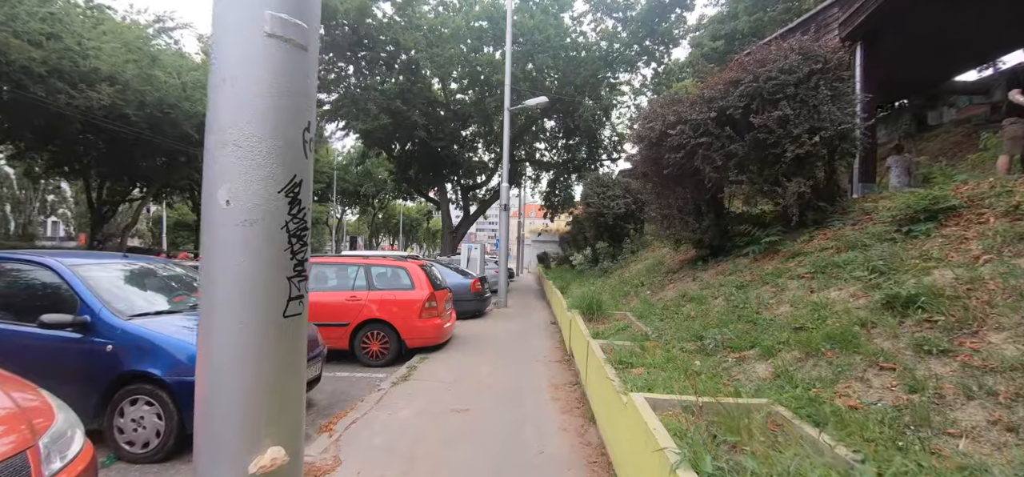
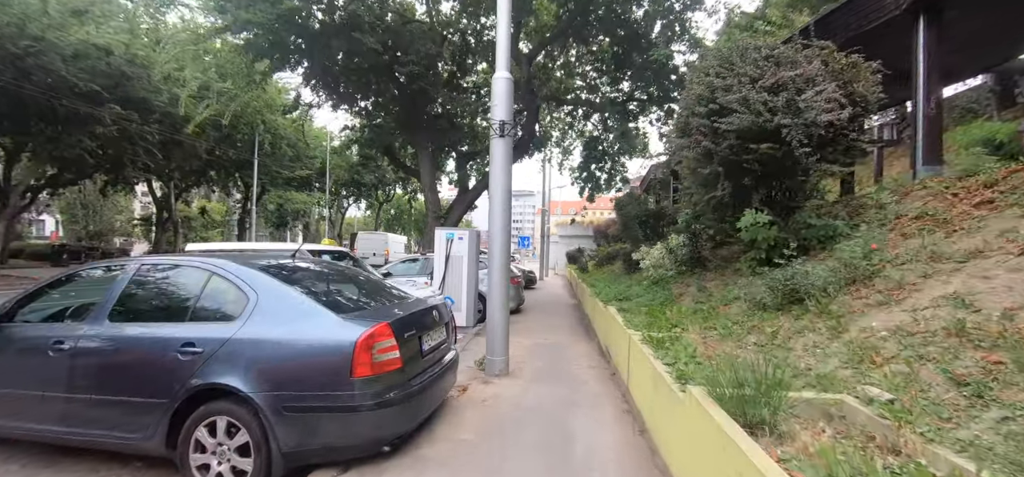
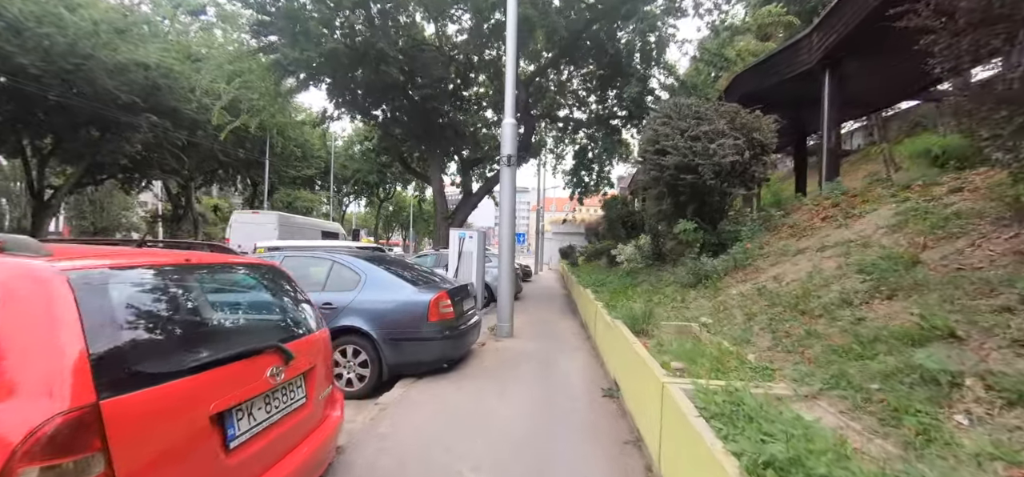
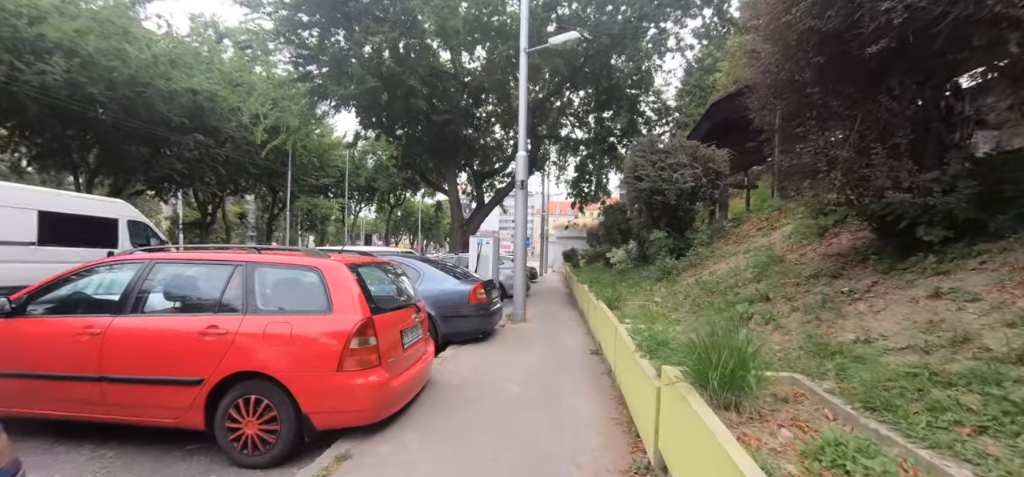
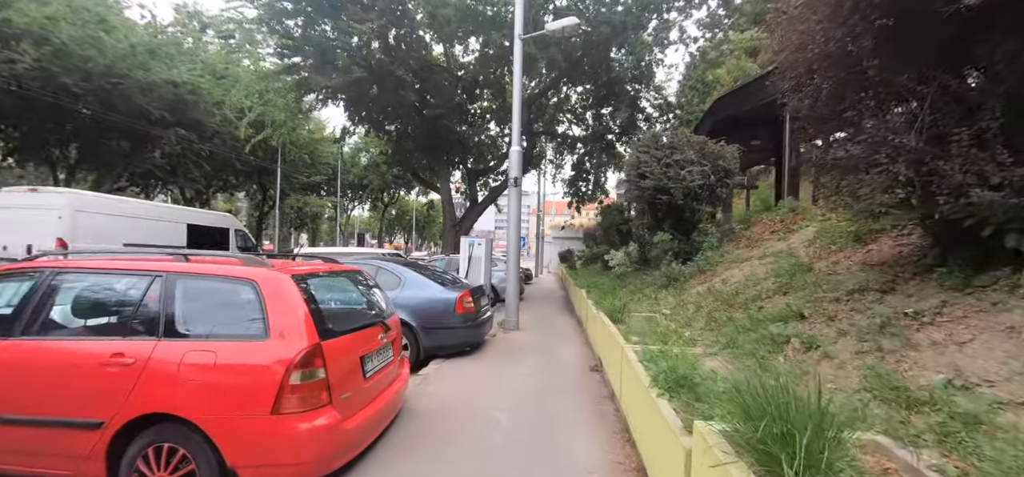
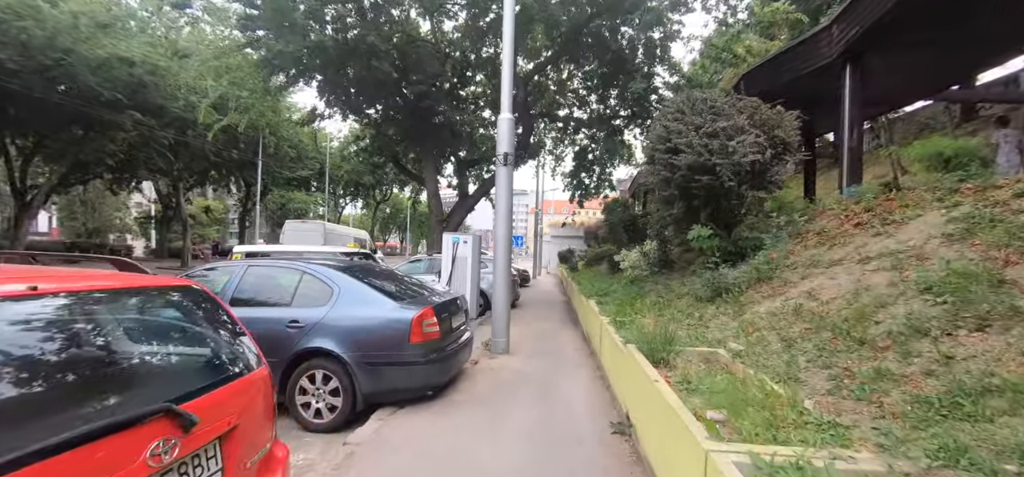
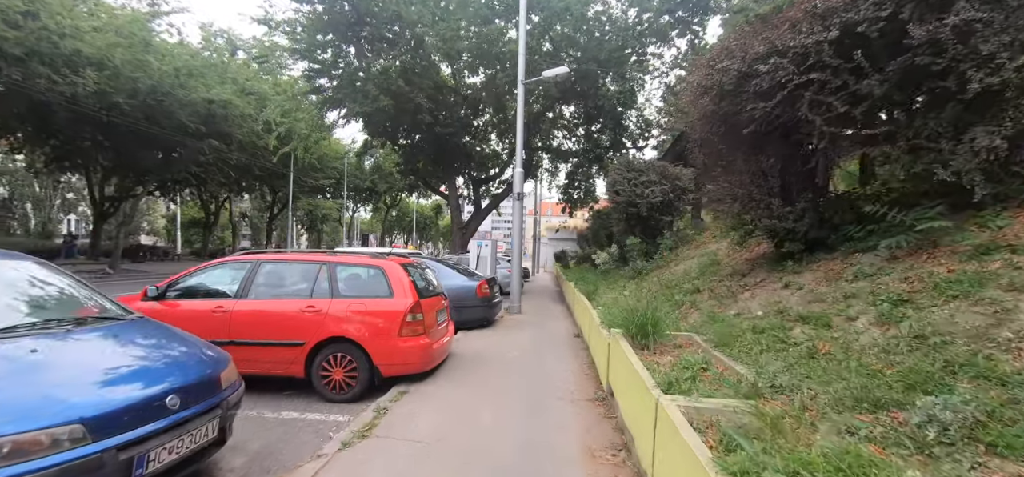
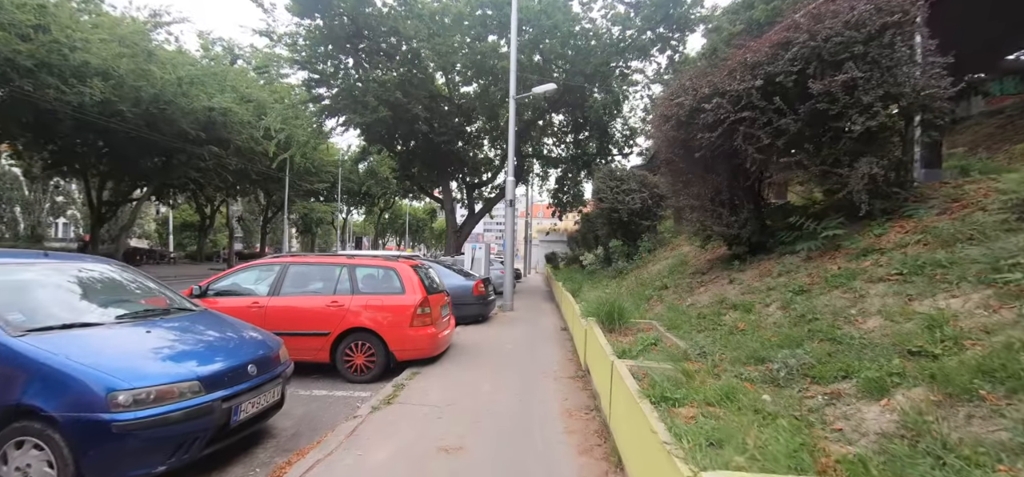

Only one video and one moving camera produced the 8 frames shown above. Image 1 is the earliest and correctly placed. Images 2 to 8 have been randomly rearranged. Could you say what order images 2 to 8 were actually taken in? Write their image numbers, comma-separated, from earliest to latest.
8, 7, 4, 5, 3, 6, 2
